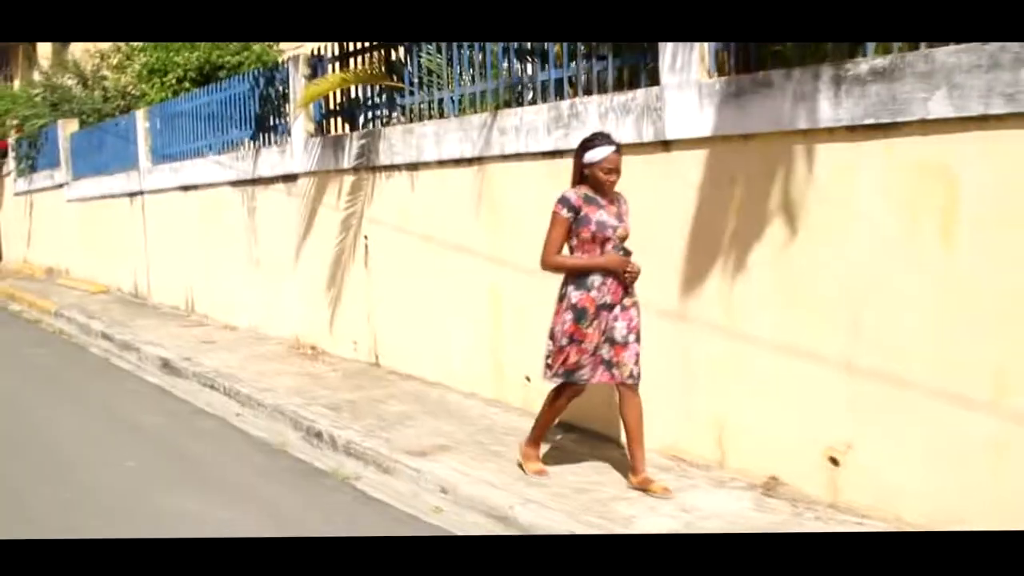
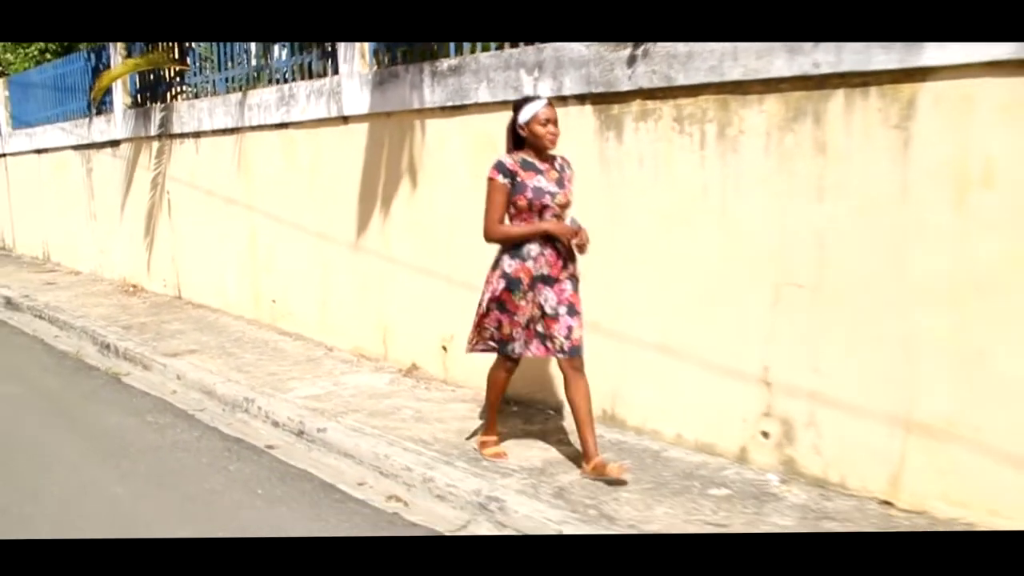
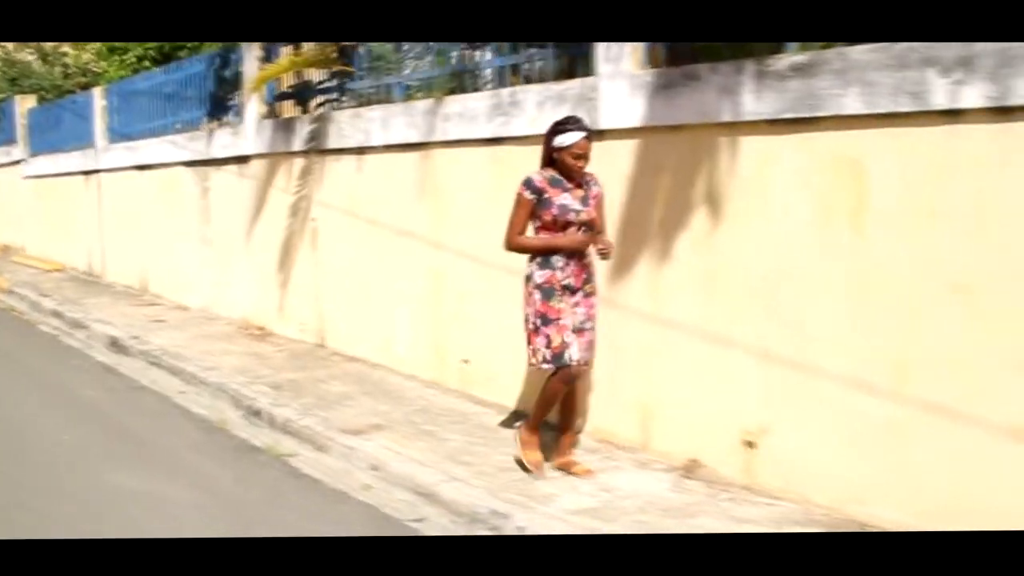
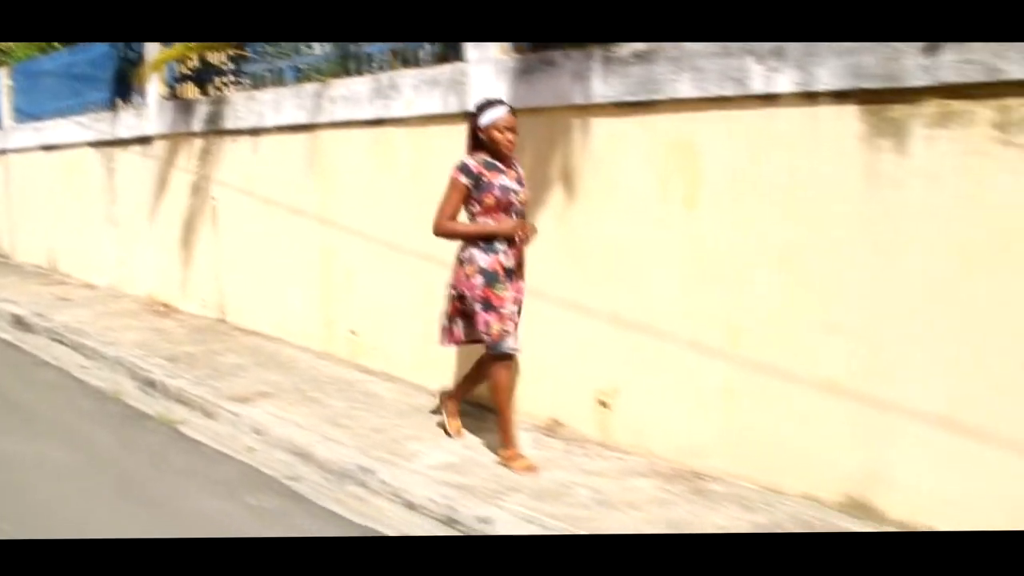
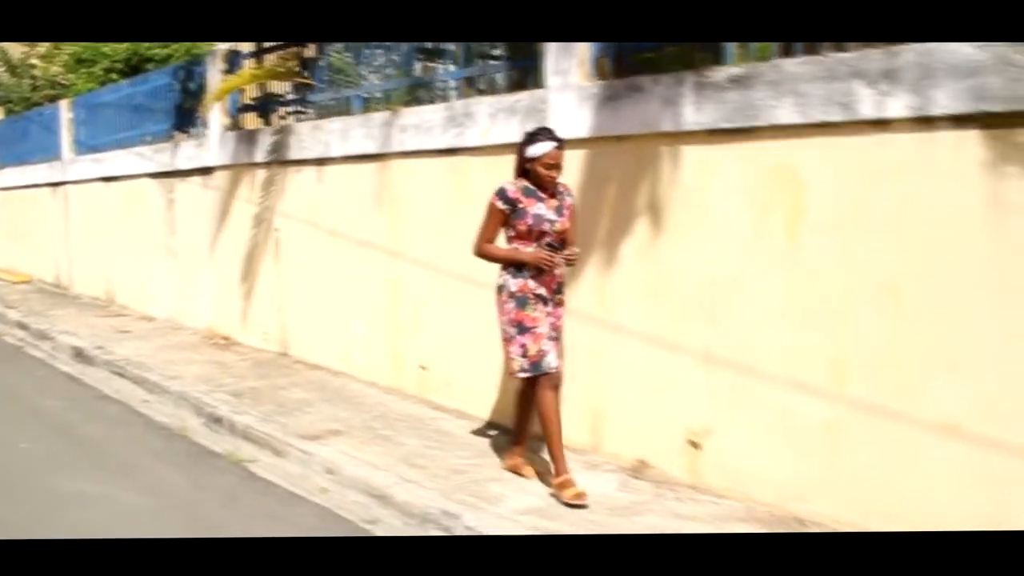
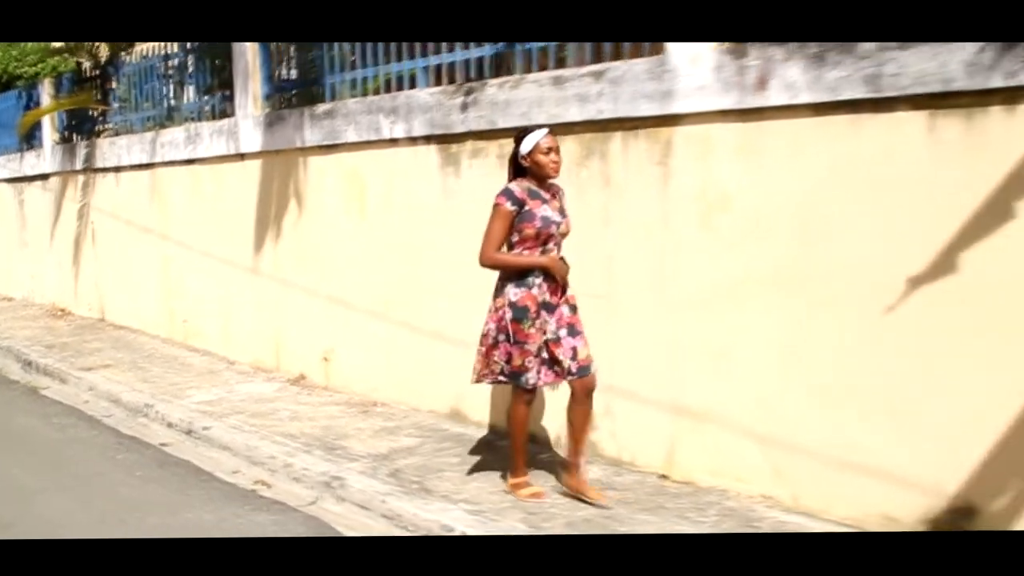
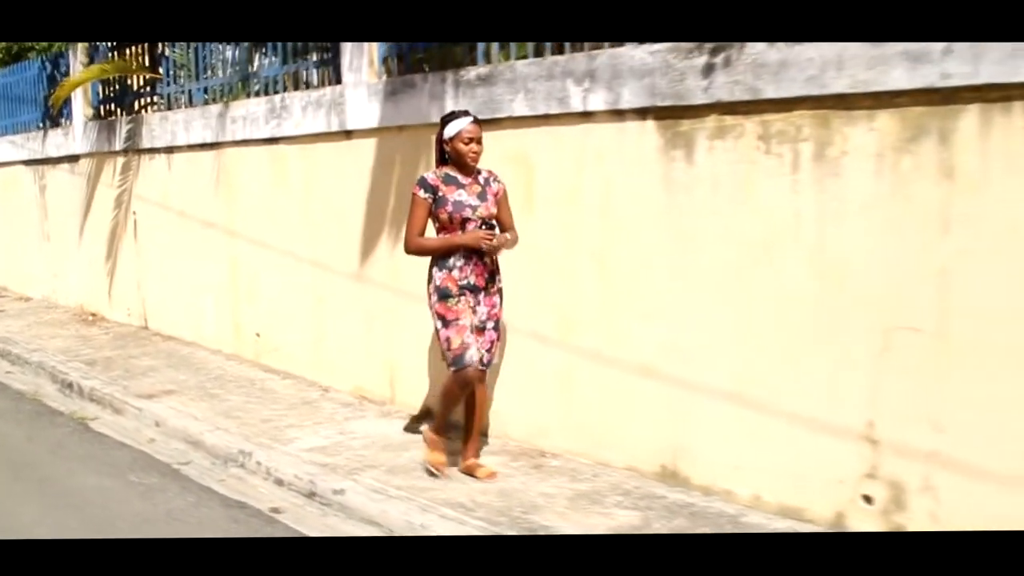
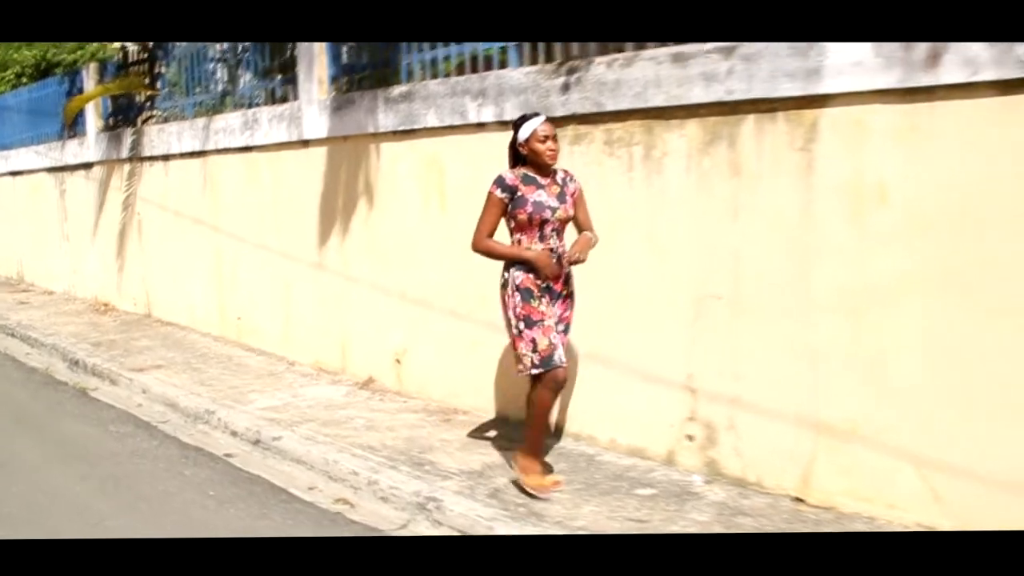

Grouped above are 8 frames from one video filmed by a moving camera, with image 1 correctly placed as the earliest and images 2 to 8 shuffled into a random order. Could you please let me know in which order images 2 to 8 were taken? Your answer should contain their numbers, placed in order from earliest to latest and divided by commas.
3, 5, 4, 7, 2, 8, 6
